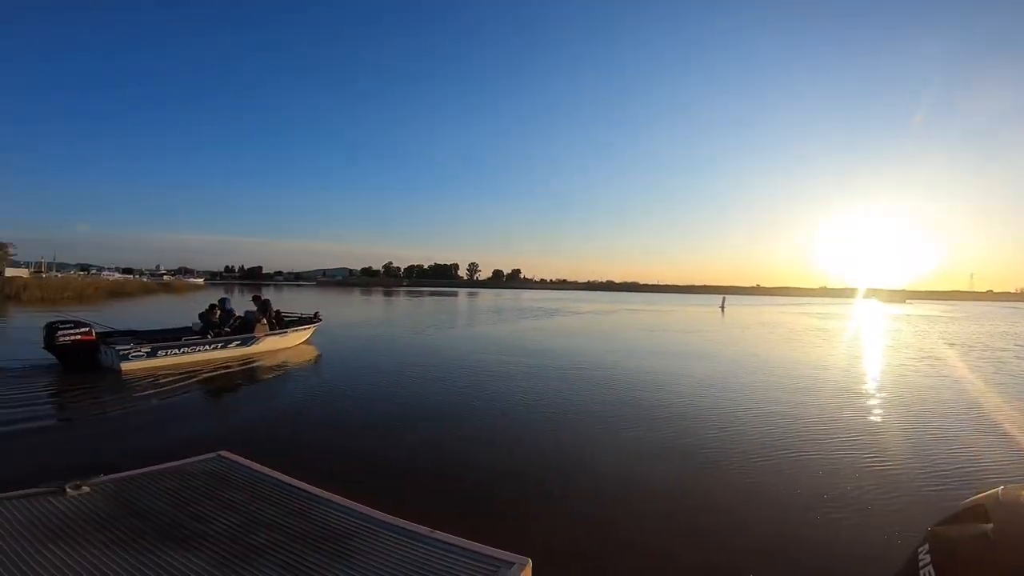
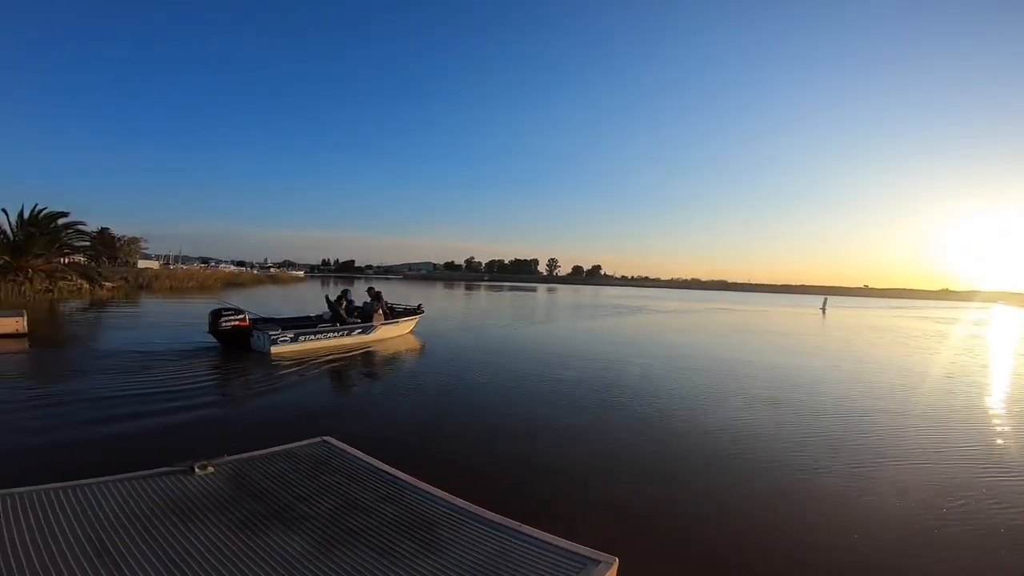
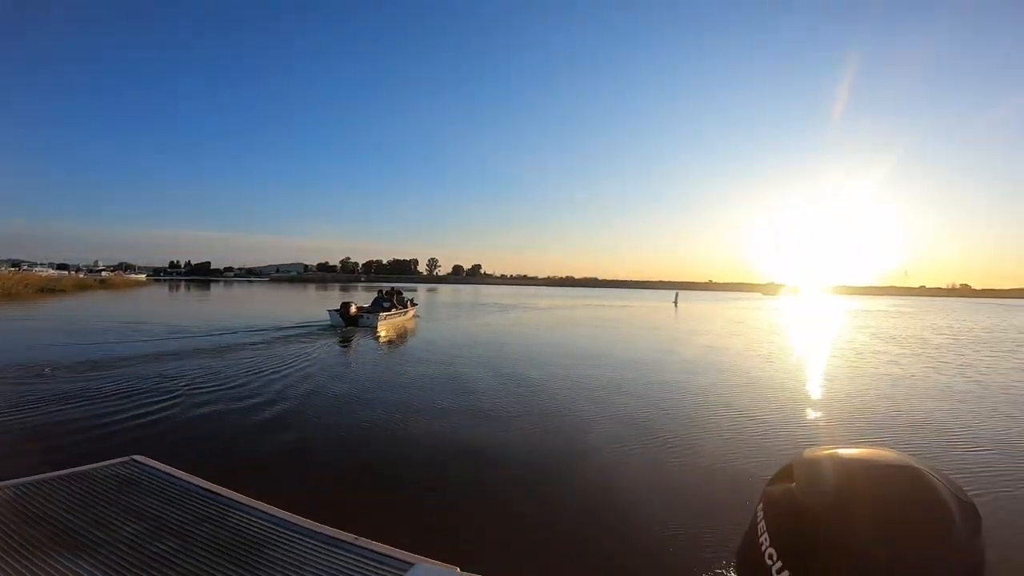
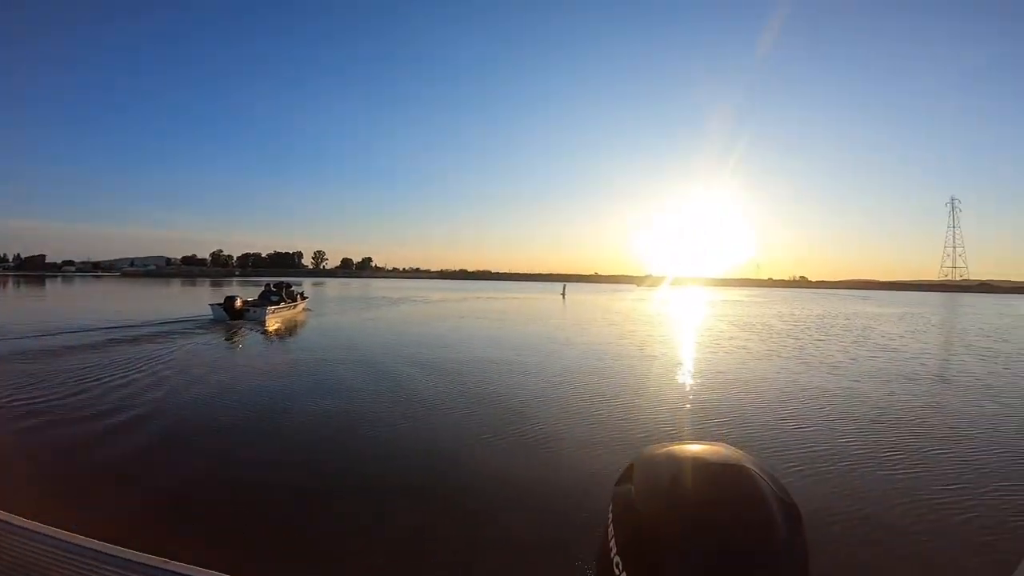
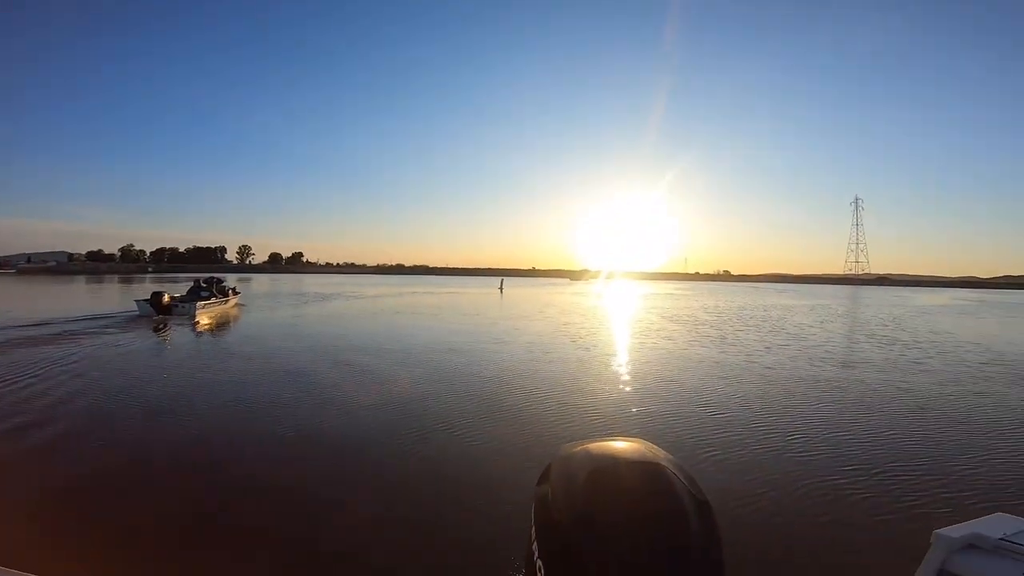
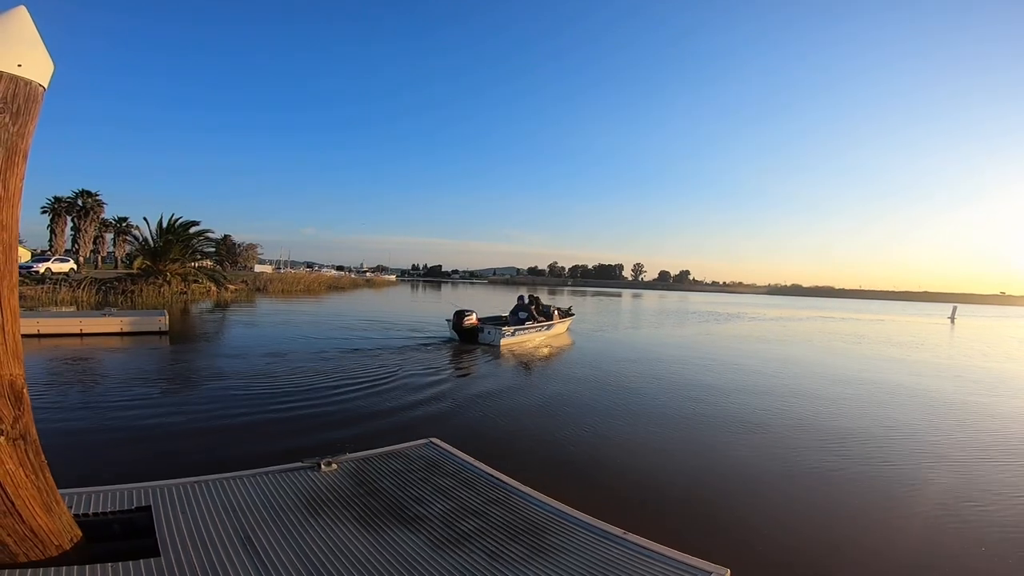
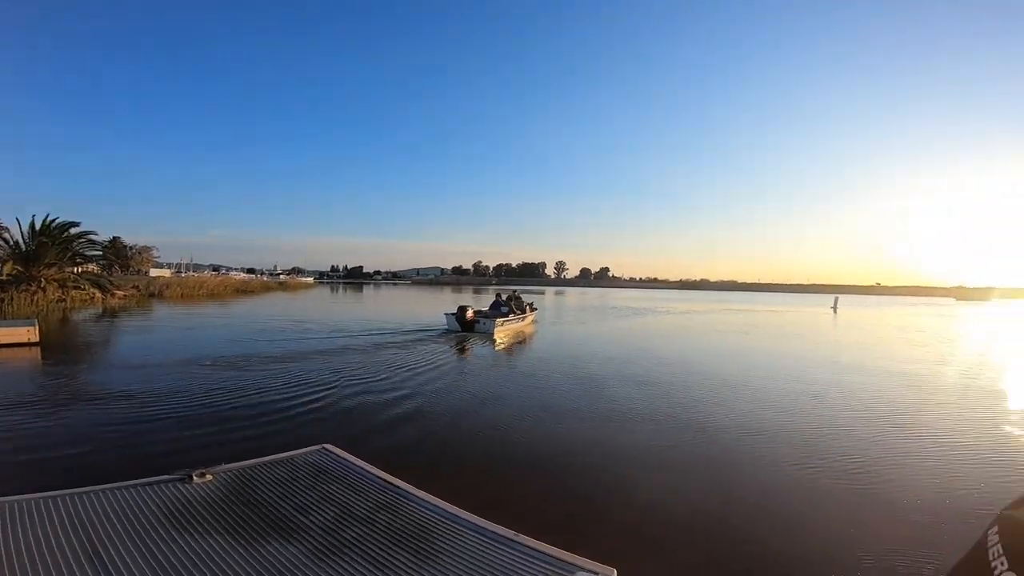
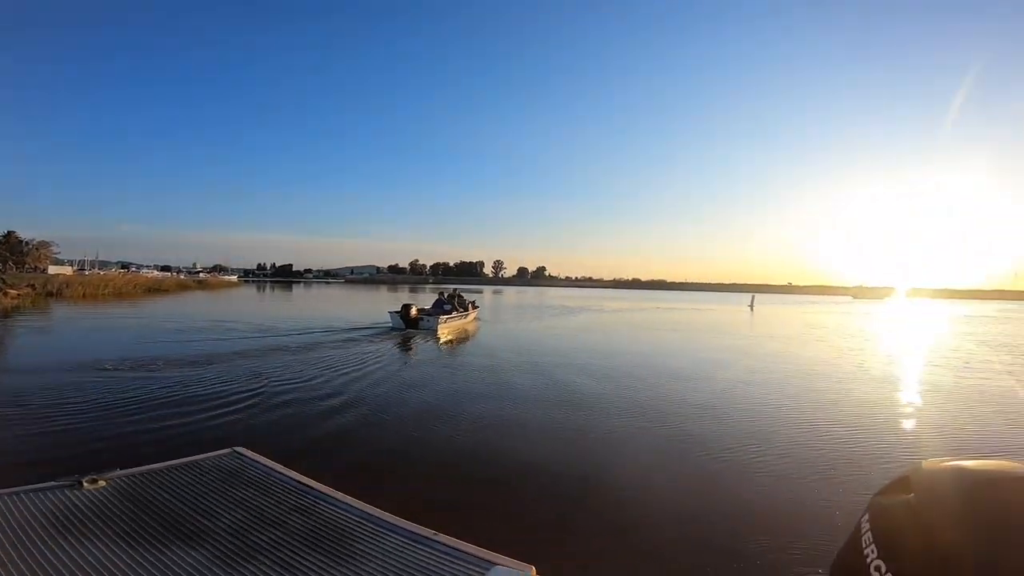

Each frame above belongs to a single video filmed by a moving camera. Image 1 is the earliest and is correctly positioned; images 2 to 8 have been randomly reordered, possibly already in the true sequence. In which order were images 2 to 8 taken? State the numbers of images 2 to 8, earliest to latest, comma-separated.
2, 6, 7, 8, 3, 4, 5
